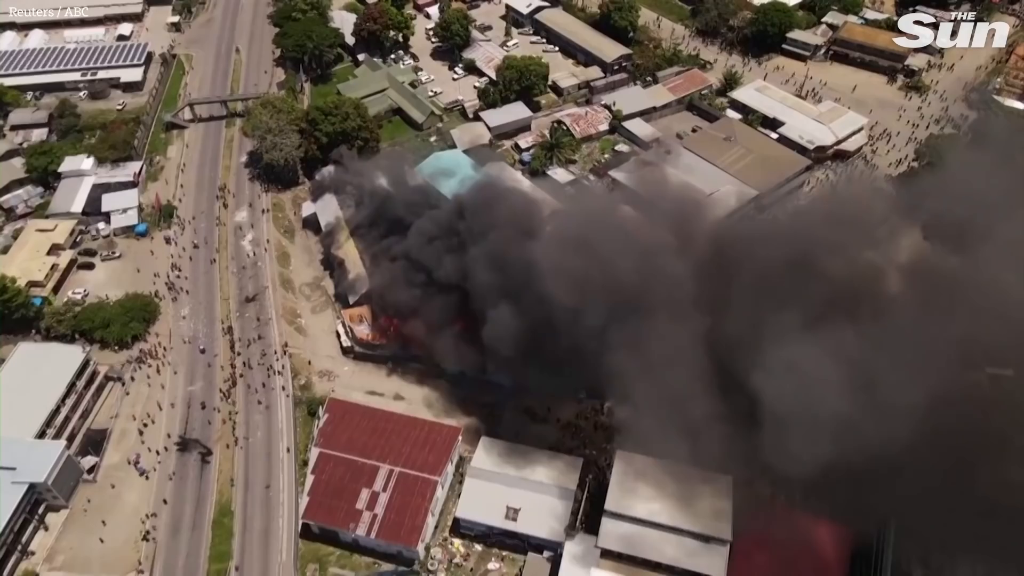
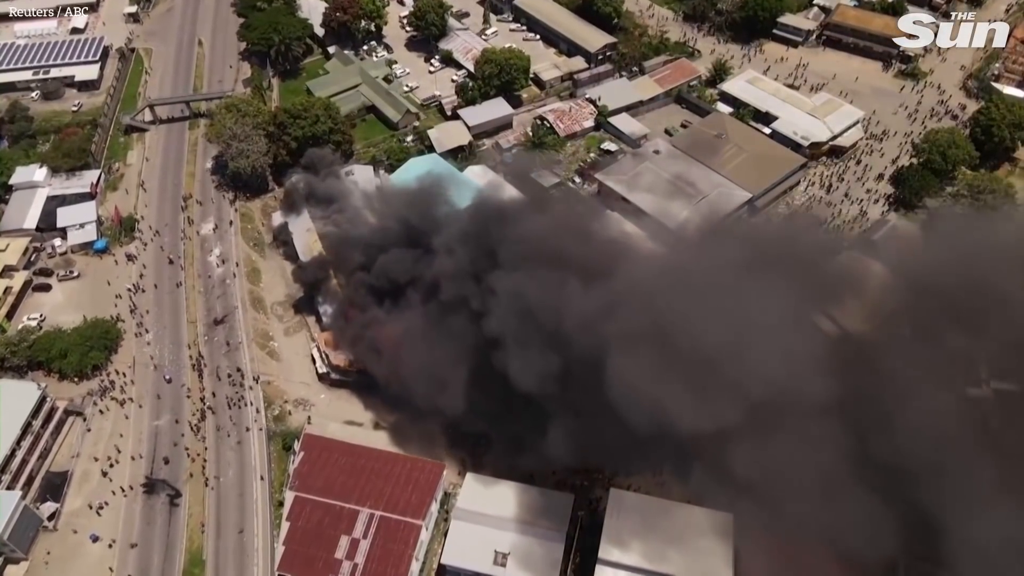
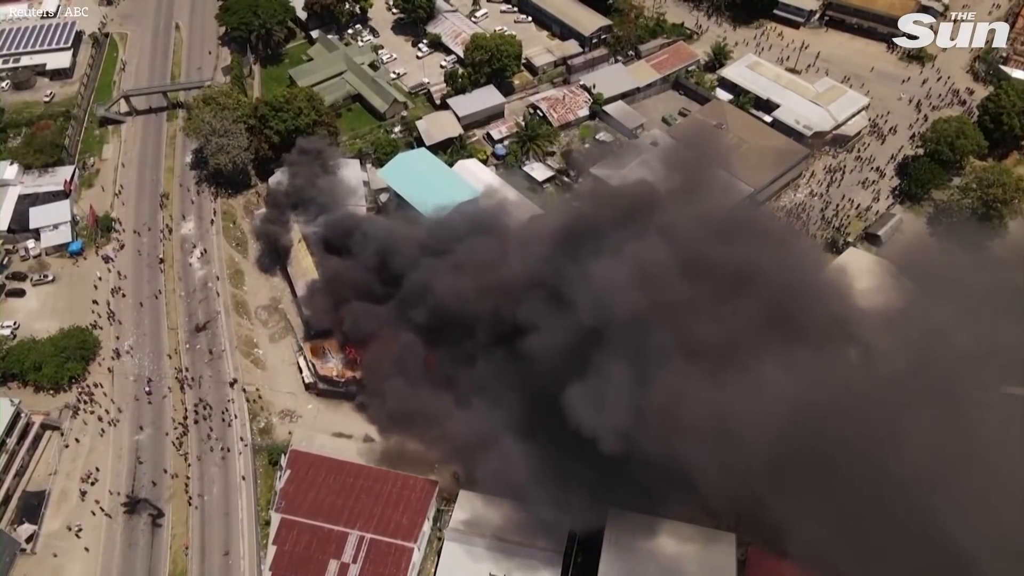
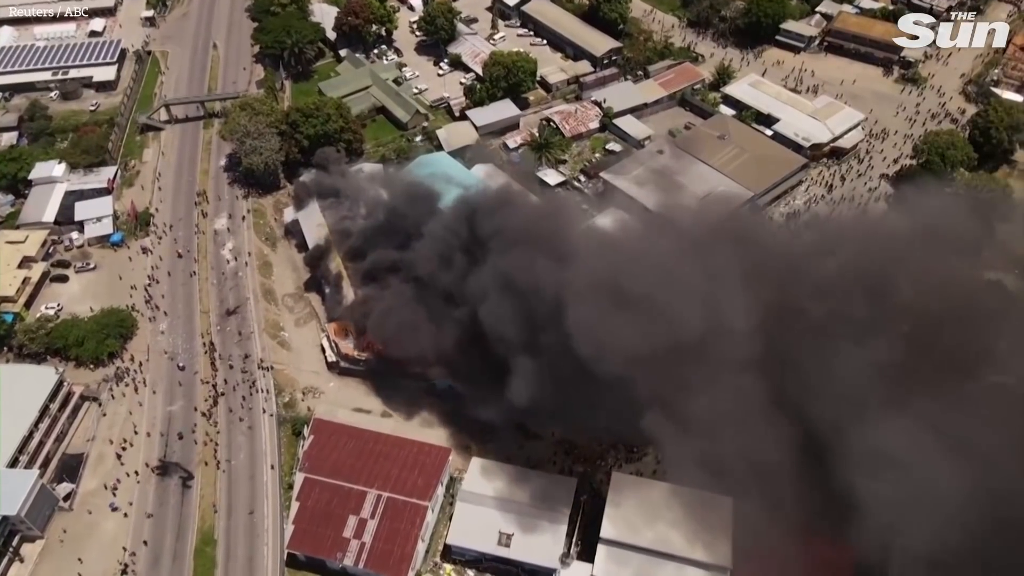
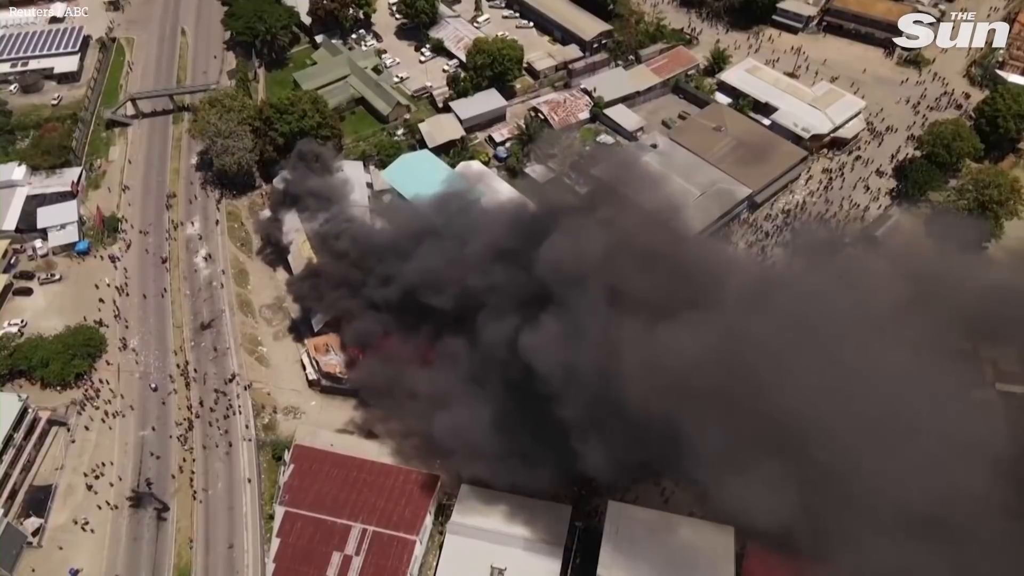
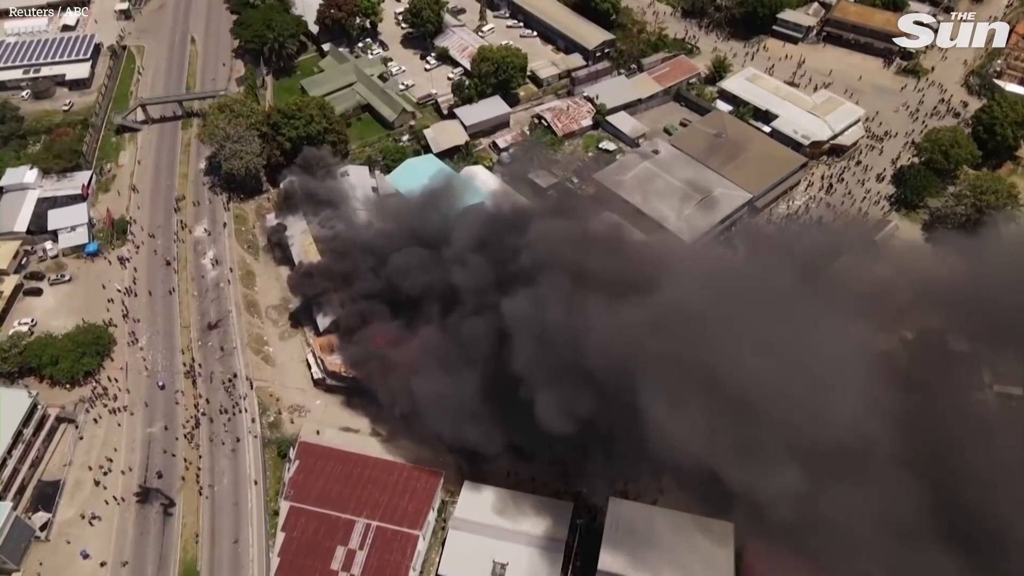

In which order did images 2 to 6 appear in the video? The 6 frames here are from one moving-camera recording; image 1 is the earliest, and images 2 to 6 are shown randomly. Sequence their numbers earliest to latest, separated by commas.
4, 2, 6, 5, 3
